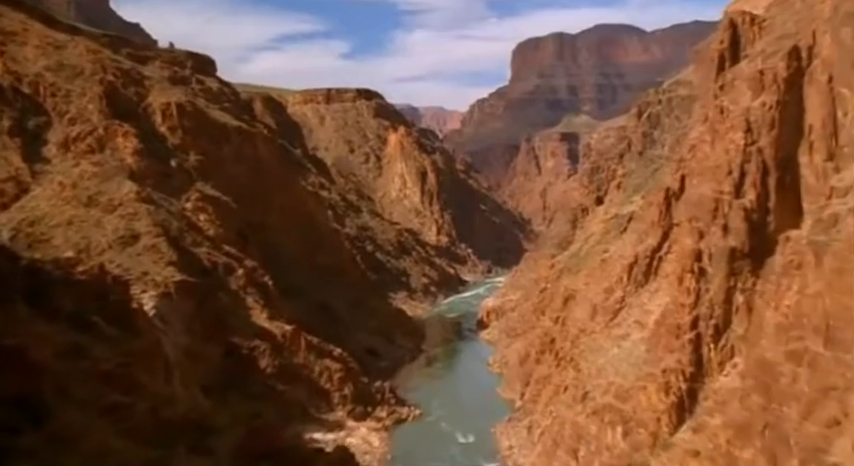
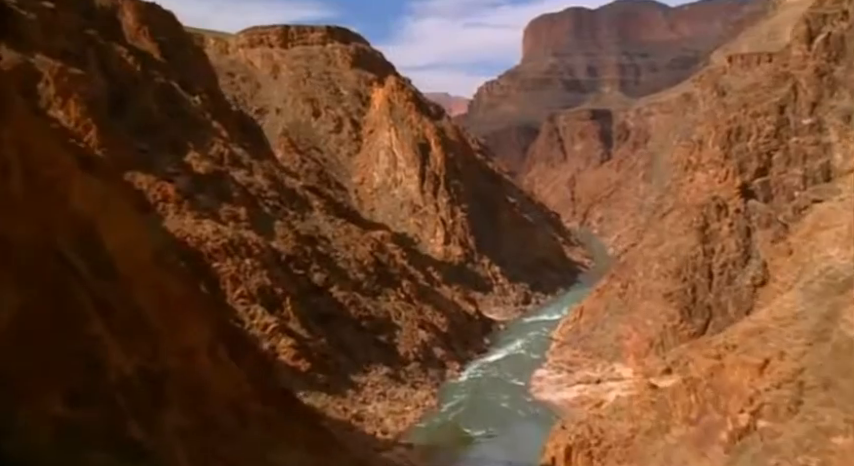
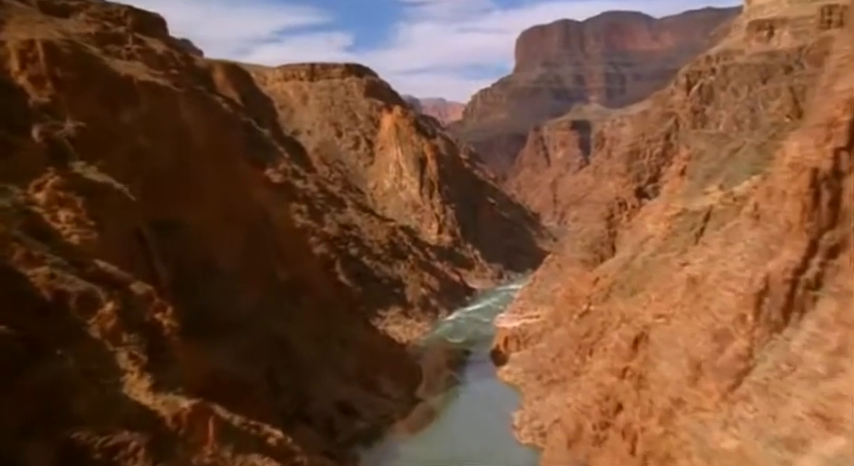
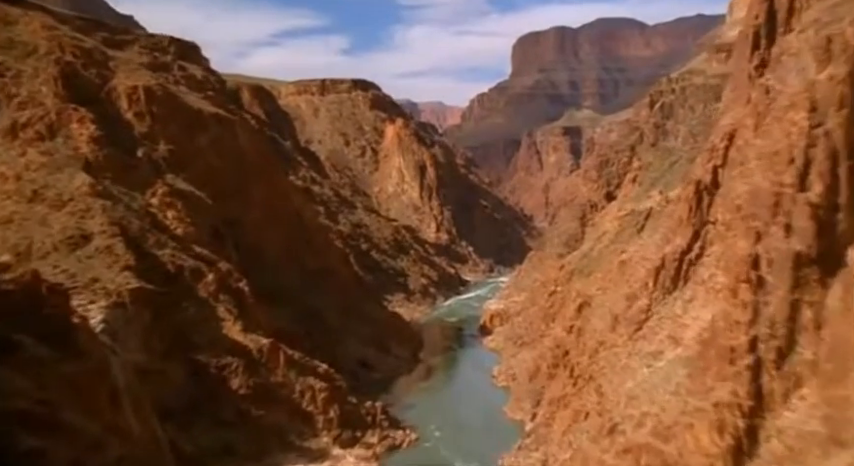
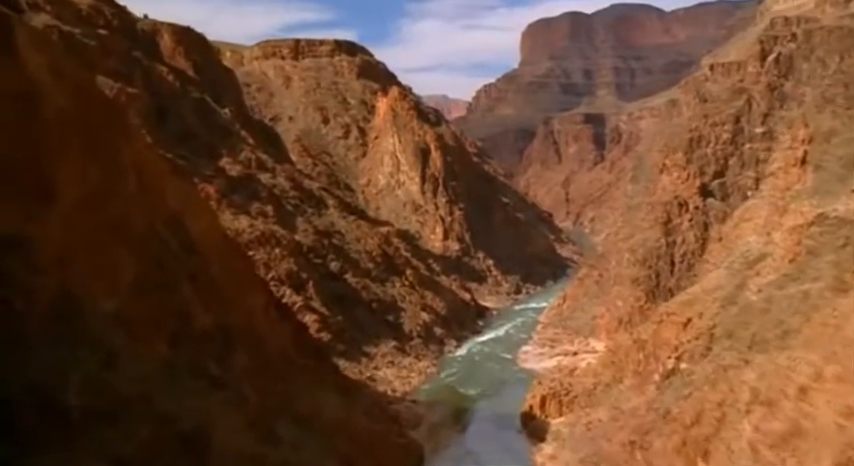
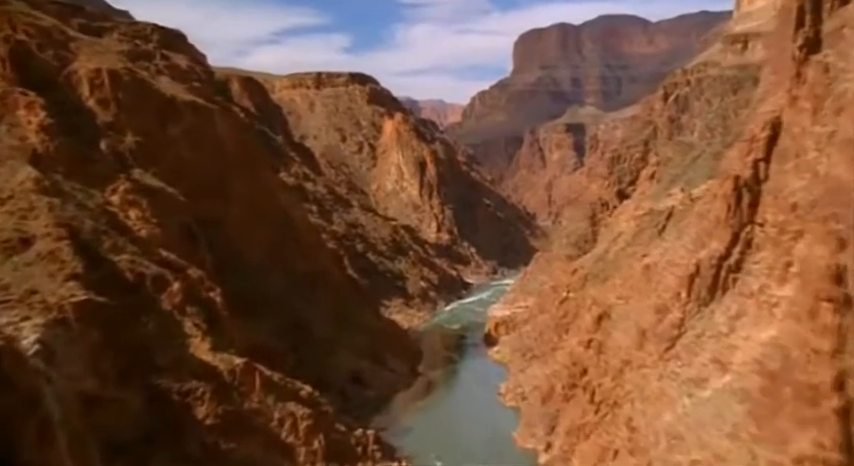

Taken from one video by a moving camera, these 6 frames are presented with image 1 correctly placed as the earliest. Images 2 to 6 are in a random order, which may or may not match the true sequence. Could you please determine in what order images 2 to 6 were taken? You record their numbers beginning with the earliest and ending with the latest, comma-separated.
4, 6, 3, 5, 2
